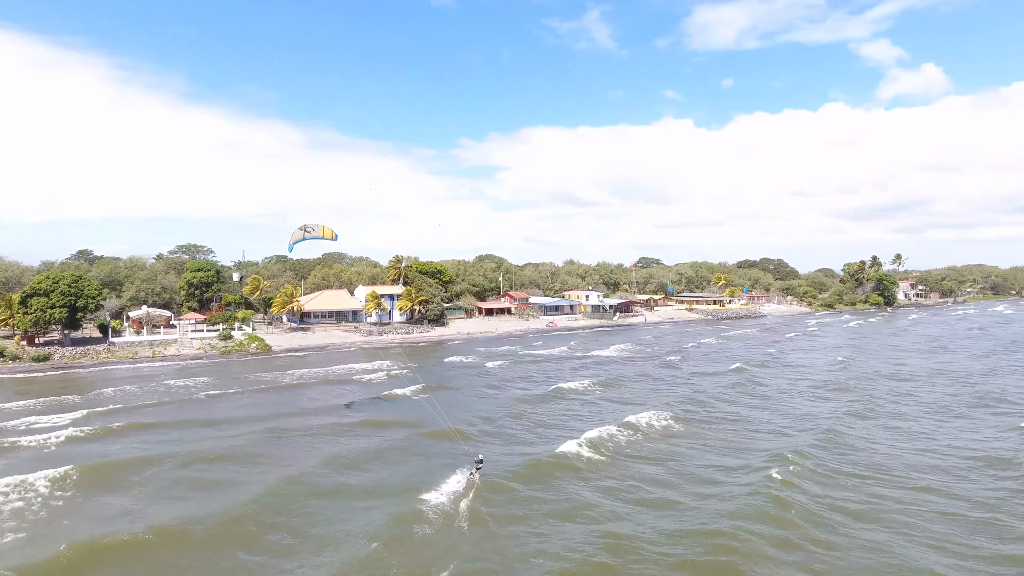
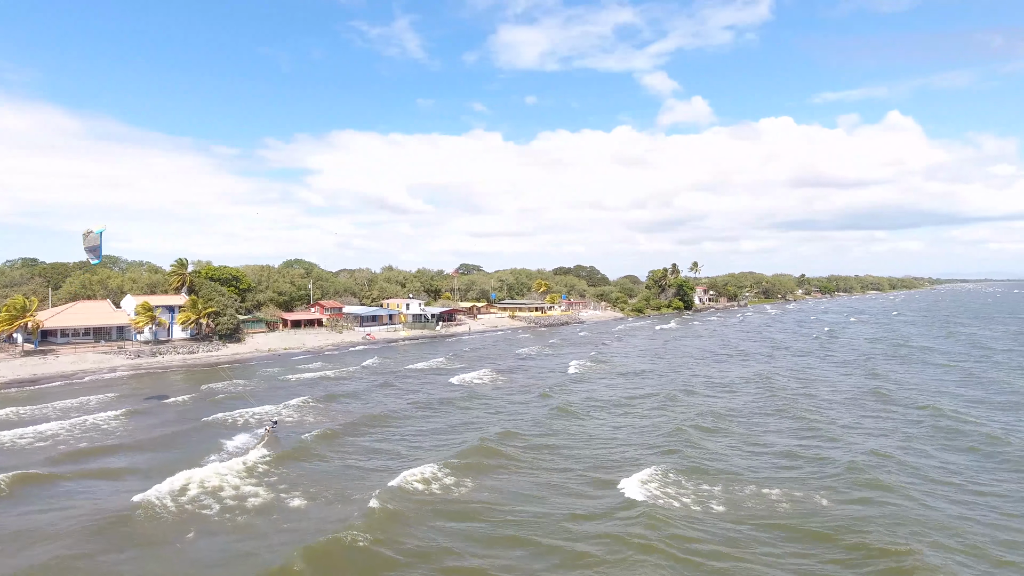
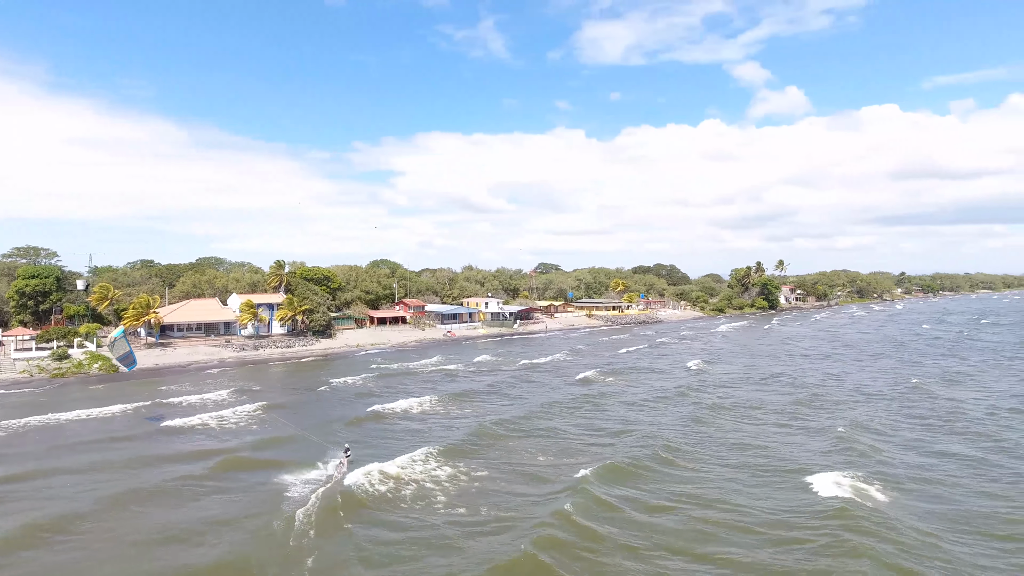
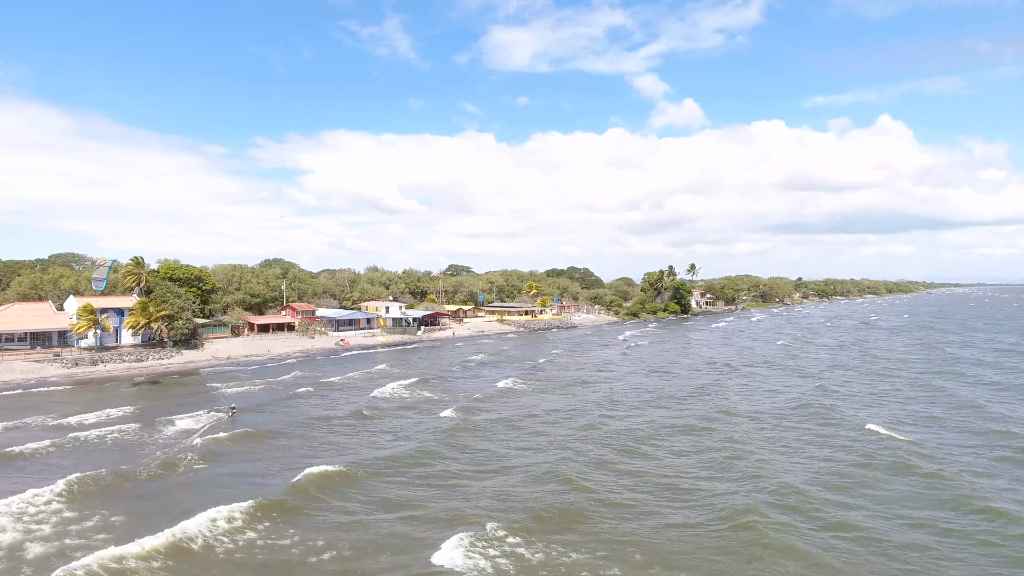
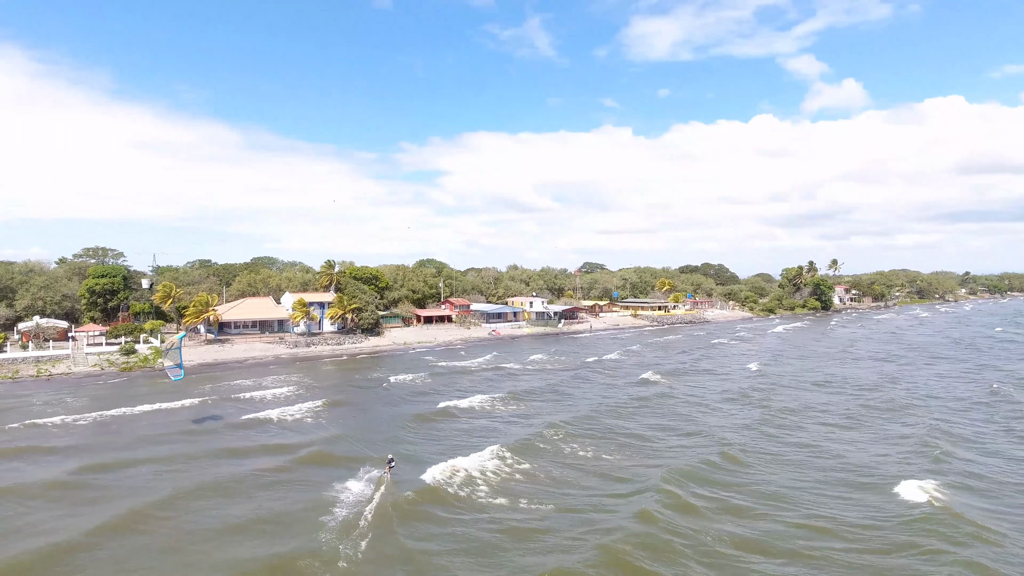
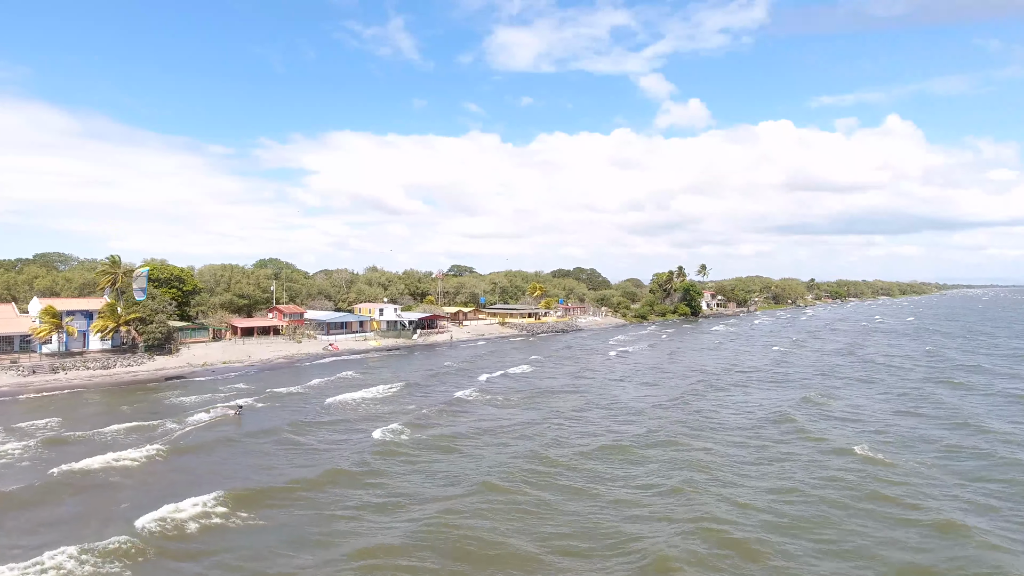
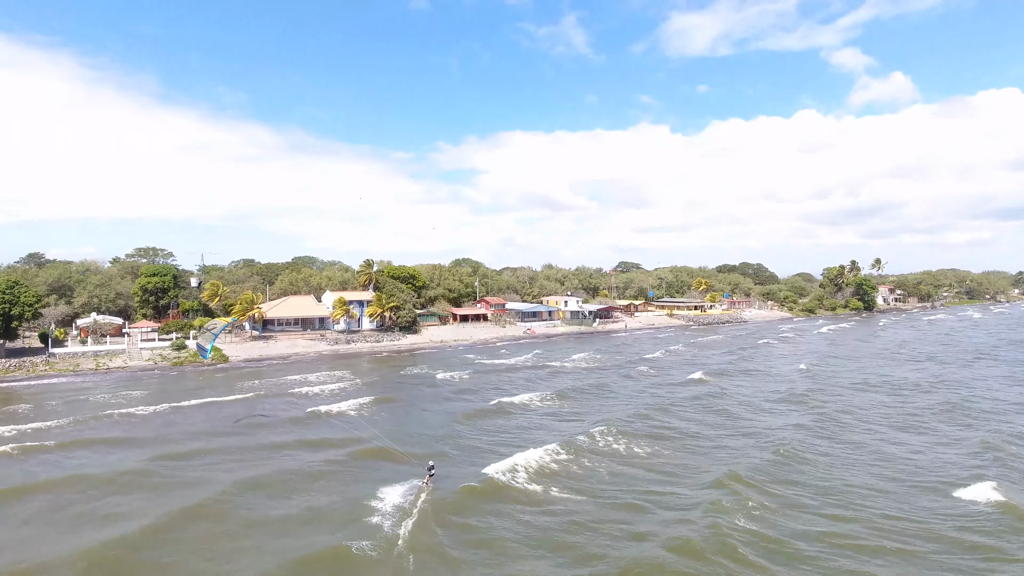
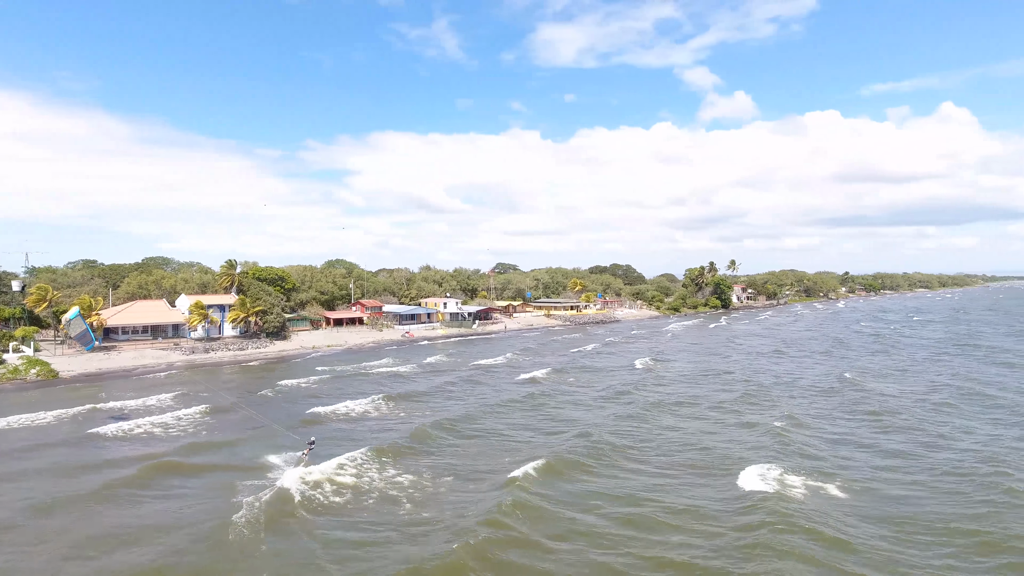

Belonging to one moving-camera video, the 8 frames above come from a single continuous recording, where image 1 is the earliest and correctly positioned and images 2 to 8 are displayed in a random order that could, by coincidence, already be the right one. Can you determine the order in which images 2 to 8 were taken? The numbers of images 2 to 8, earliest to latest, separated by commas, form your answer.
7, 5, 3, 8, 2, 4, 6
